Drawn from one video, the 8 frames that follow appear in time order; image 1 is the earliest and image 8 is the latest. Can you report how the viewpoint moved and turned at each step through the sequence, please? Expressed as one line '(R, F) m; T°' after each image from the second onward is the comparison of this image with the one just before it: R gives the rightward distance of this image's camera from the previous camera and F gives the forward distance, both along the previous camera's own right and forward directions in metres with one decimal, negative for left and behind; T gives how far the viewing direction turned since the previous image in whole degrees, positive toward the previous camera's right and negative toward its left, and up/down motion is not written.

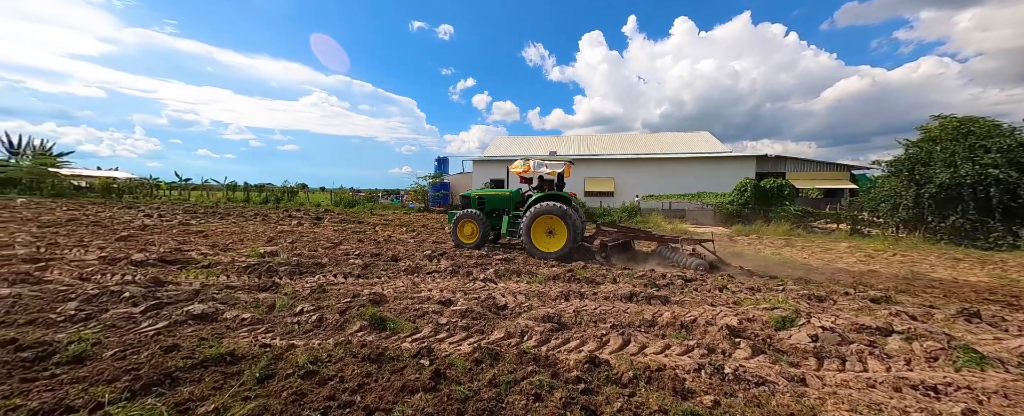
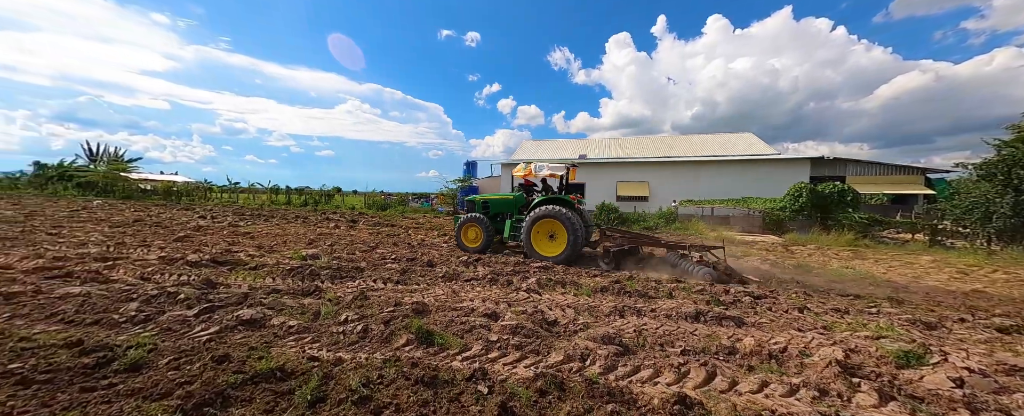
(-0.2, +0.1) m; -5°
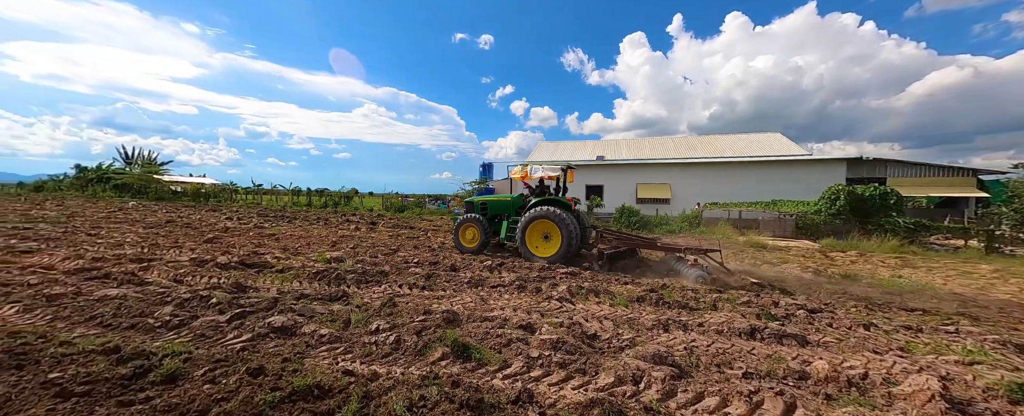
(-0.1, +0.1) m; -2°
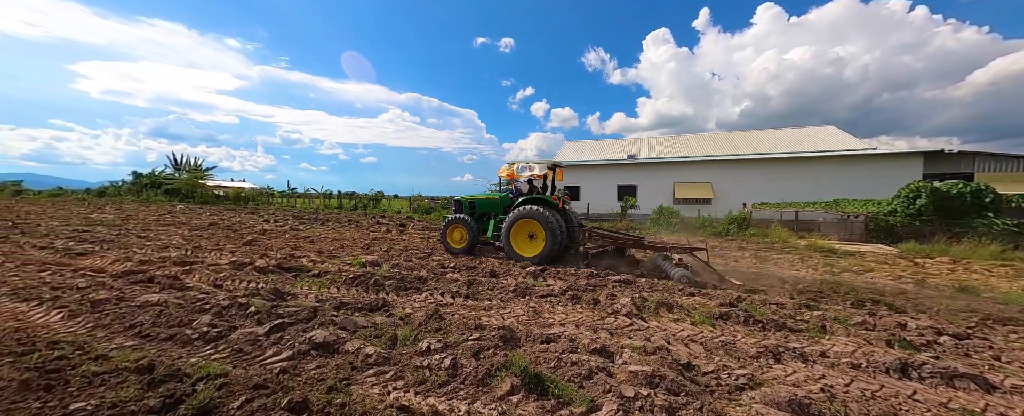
(-0.3, +0.3) m; -4°
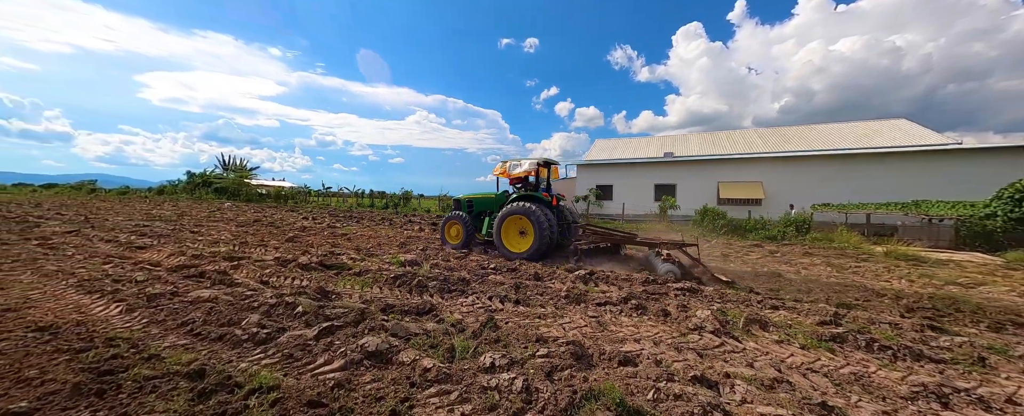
(-0.3, +0.3) m; -4°
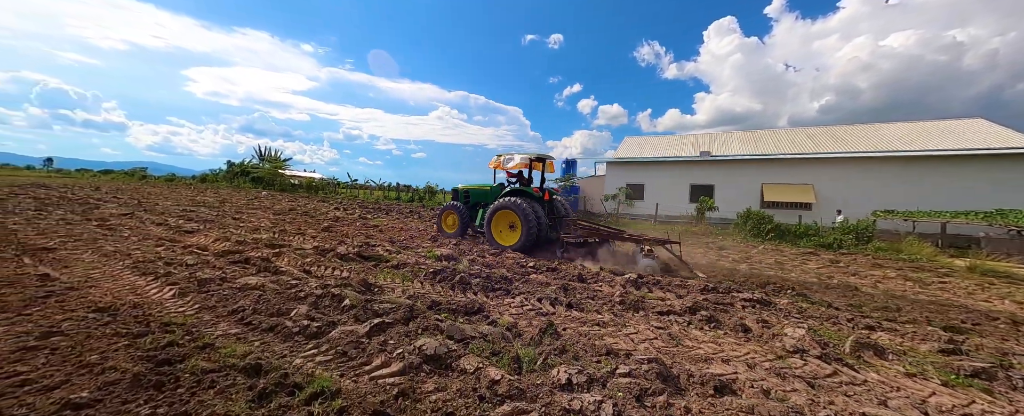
(-0.3, +0.2) m; -4°
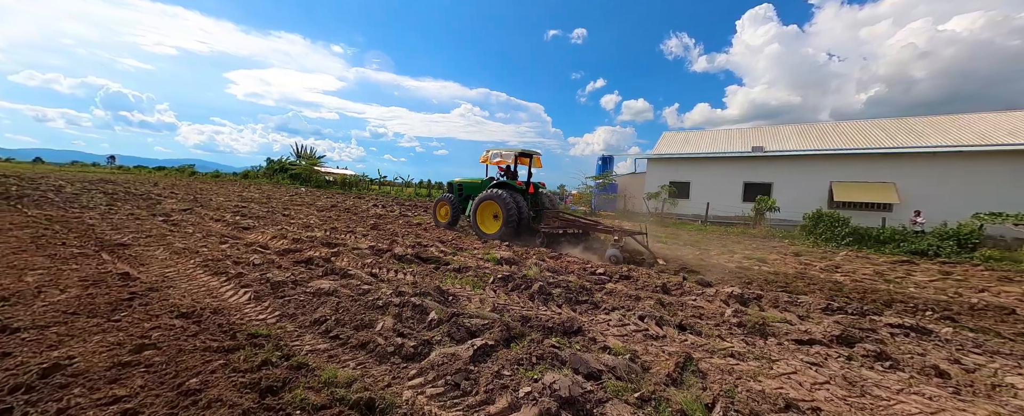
(-0.6, +0.3) m; -4°
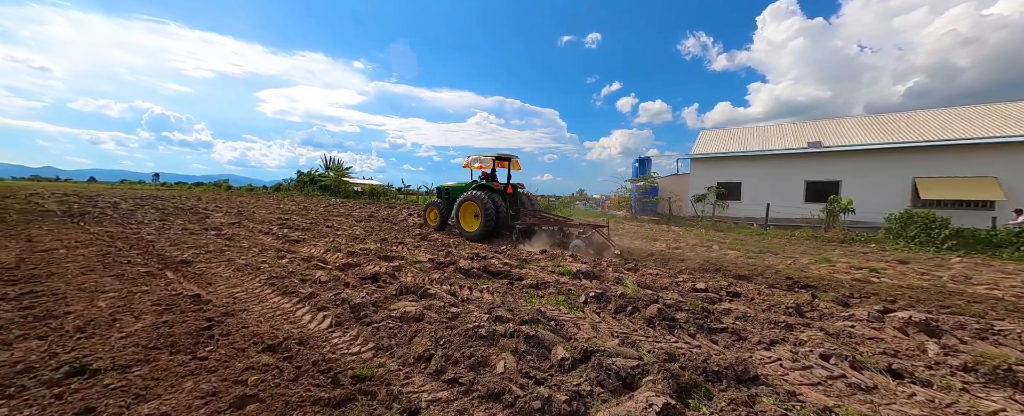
(-0.8, +0.4) m; -4°
